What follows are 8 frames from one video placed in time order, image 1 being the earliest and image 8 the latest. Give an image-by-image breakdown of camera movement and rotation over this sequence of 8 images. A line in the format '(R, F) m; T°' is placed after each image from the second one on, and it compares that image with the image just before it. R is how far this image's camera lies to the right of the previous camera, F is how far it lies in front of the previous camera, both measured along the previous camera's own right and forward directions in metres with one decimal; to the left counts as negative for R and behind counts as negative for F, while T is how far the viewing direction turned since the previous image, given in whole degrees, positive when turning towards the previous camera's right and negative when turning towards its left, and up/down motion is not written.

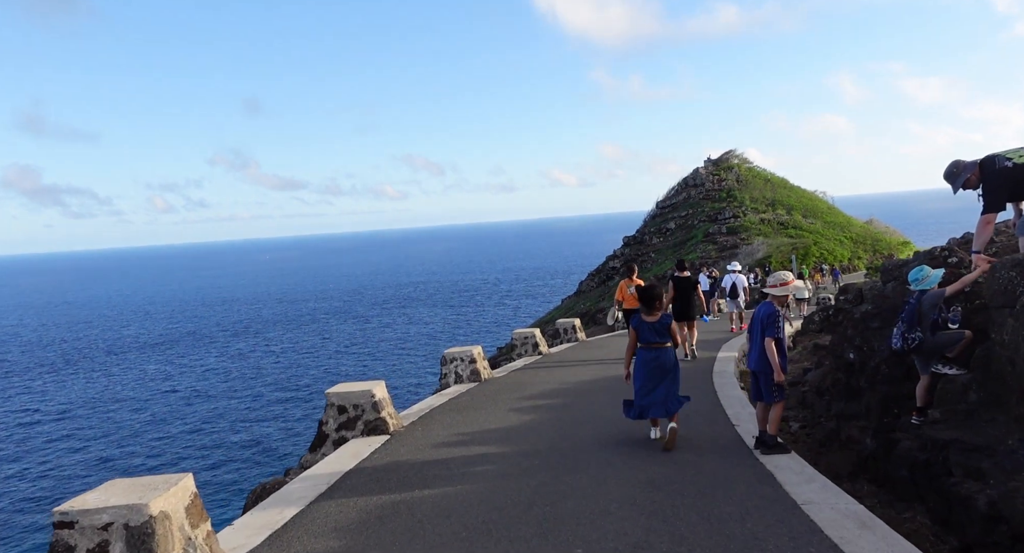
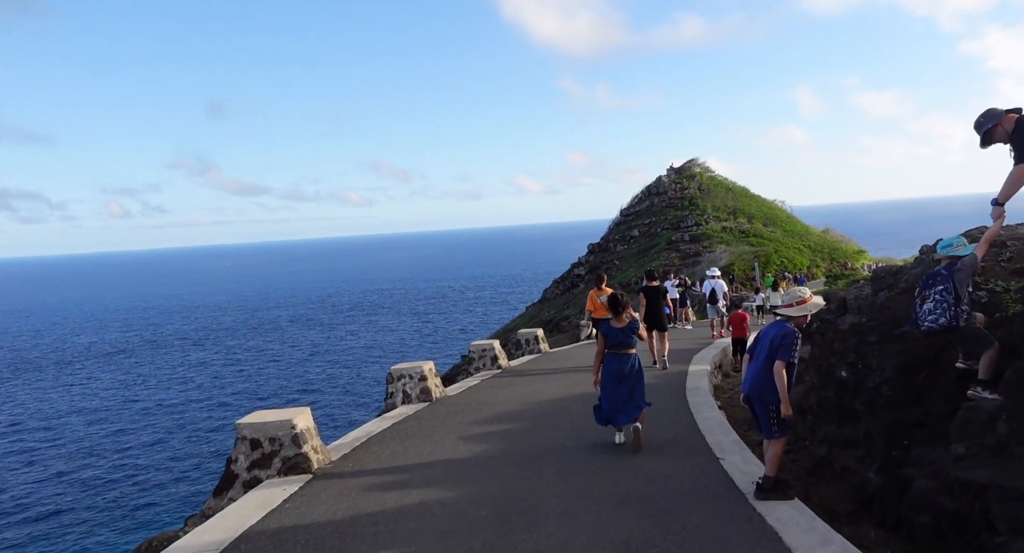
(+0.1, +1.1) m; +2°
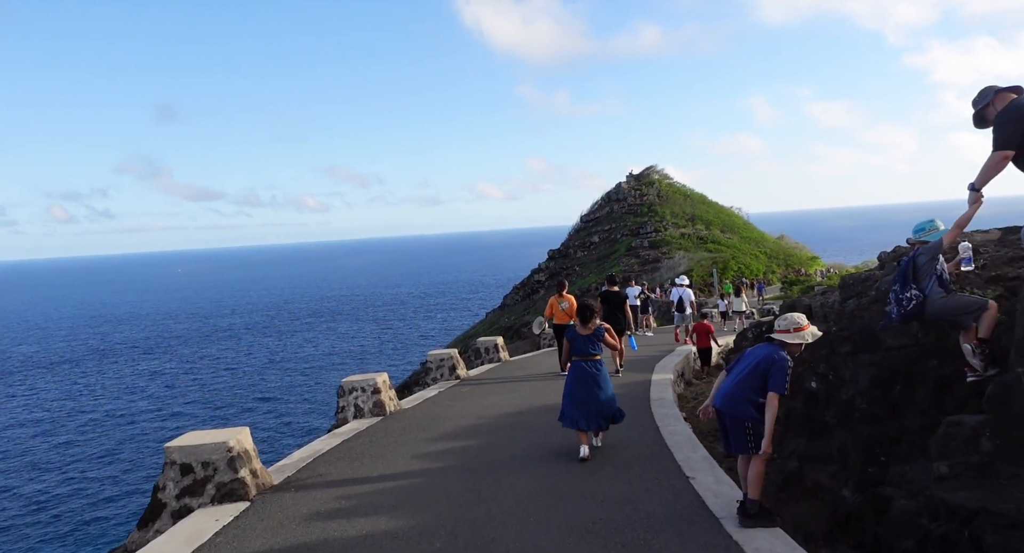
(0.0, +0.4) m; +3°
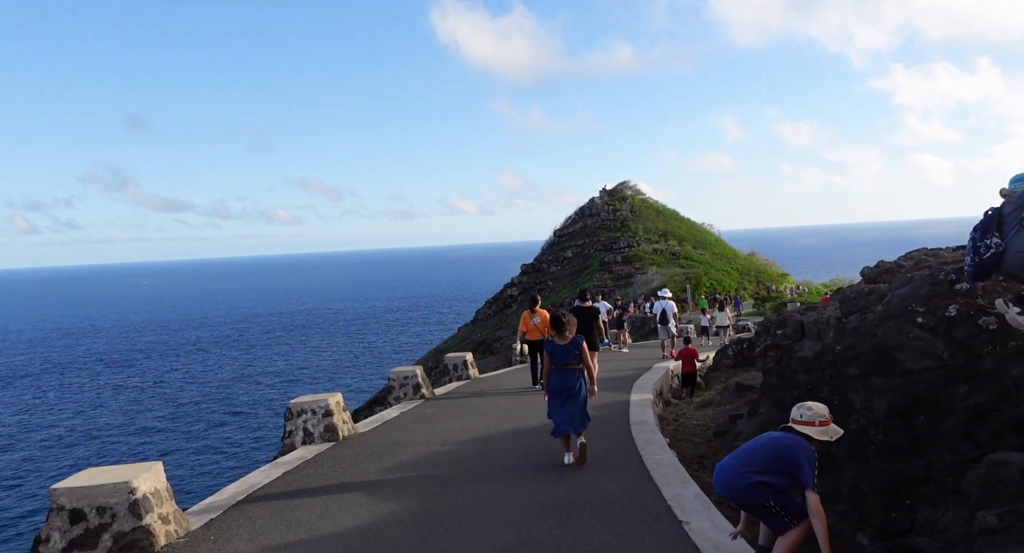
(0.0, +0.9) m; +2°
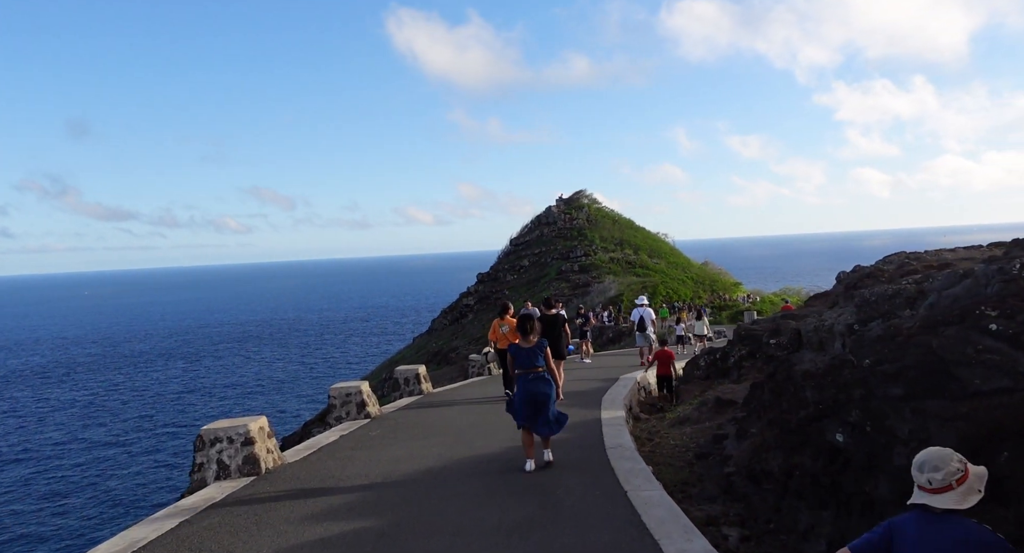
(0.0, +1.3) m; +3°
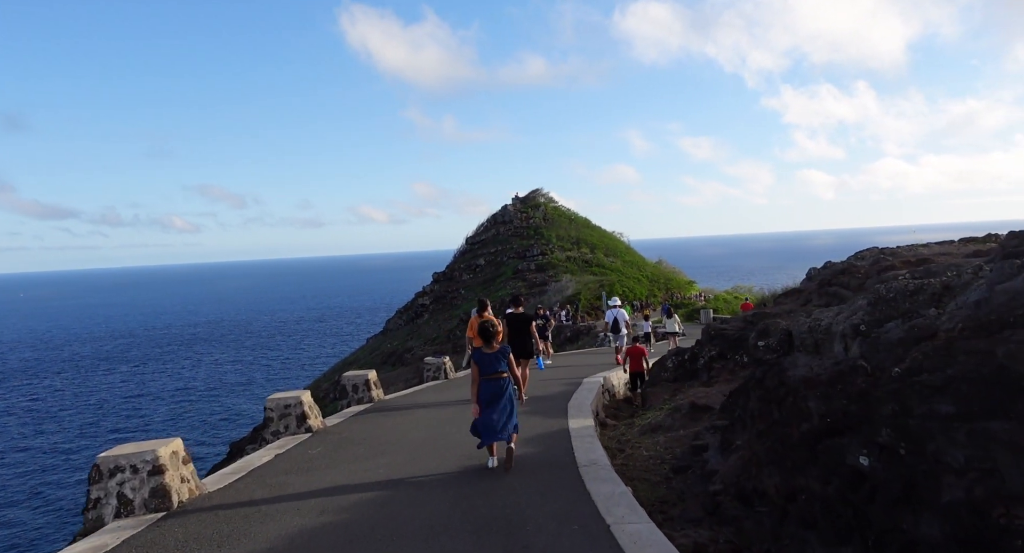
(0.0, +1.0) m; +3°
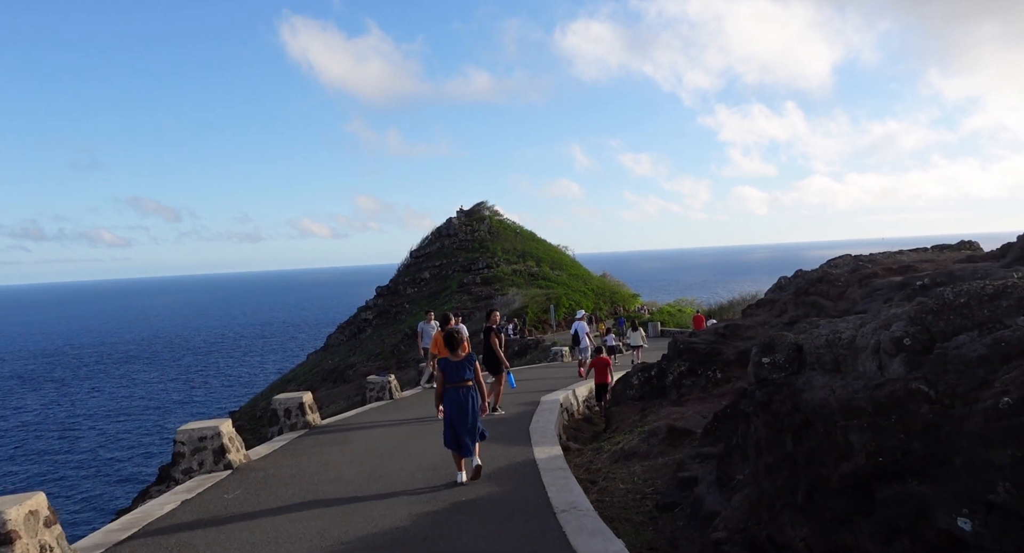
(-0.1, +1.3) m; +4°
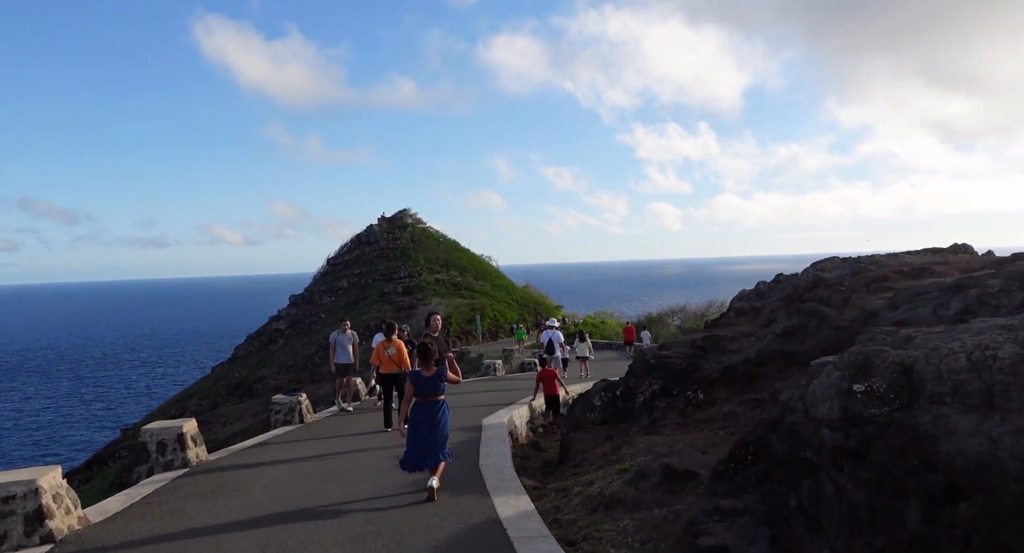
(-0.3, +2.4) m; +6°
